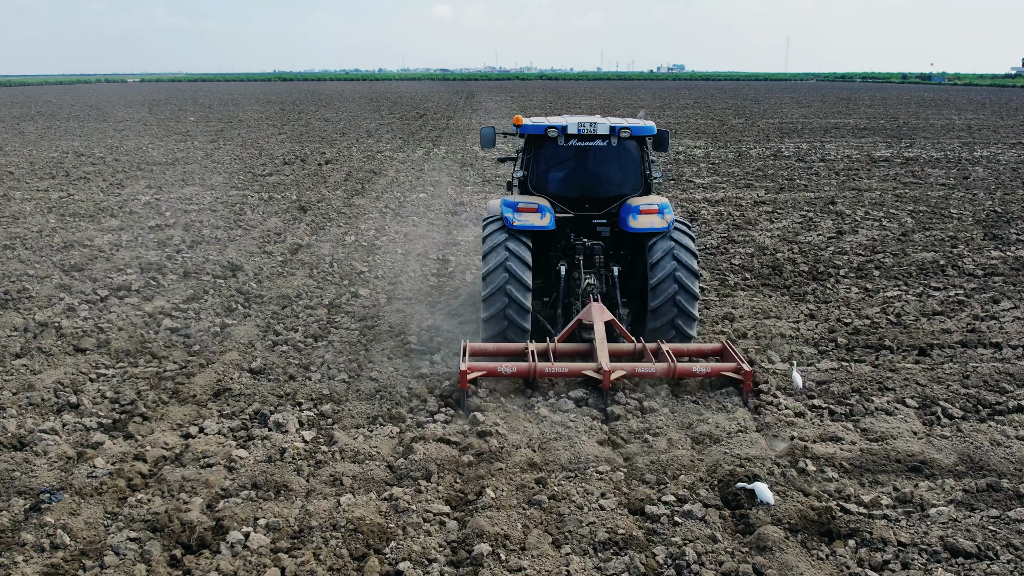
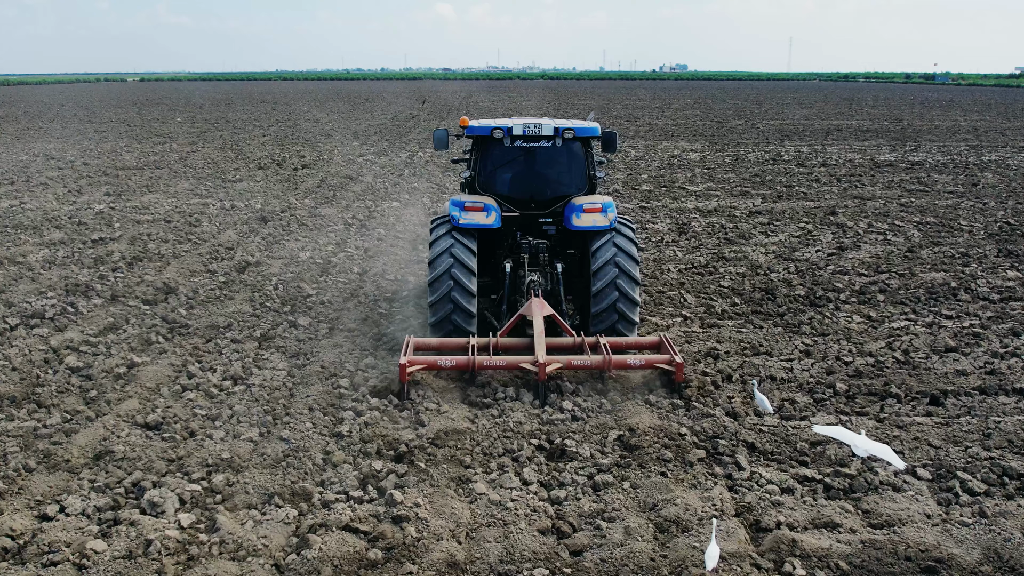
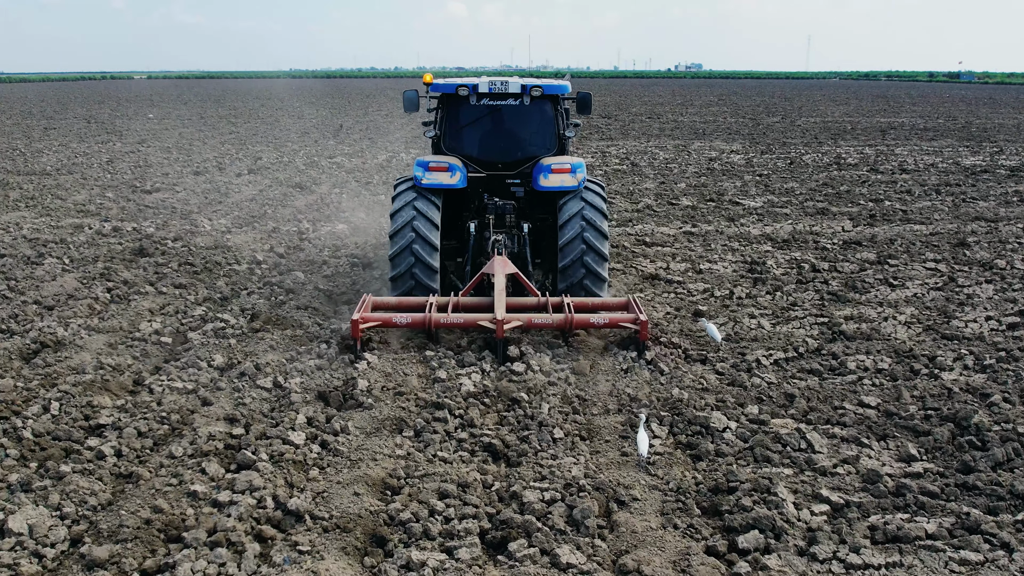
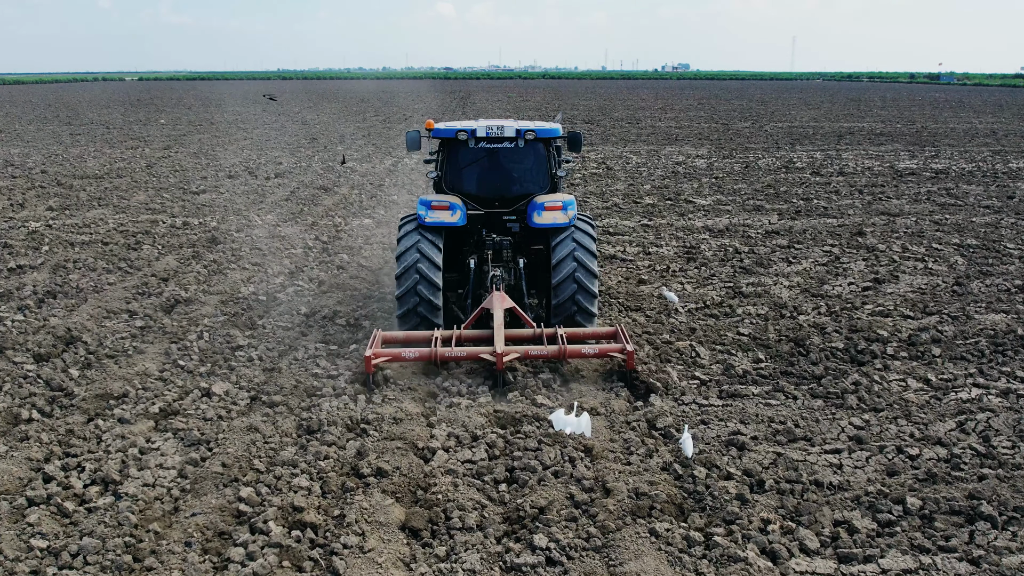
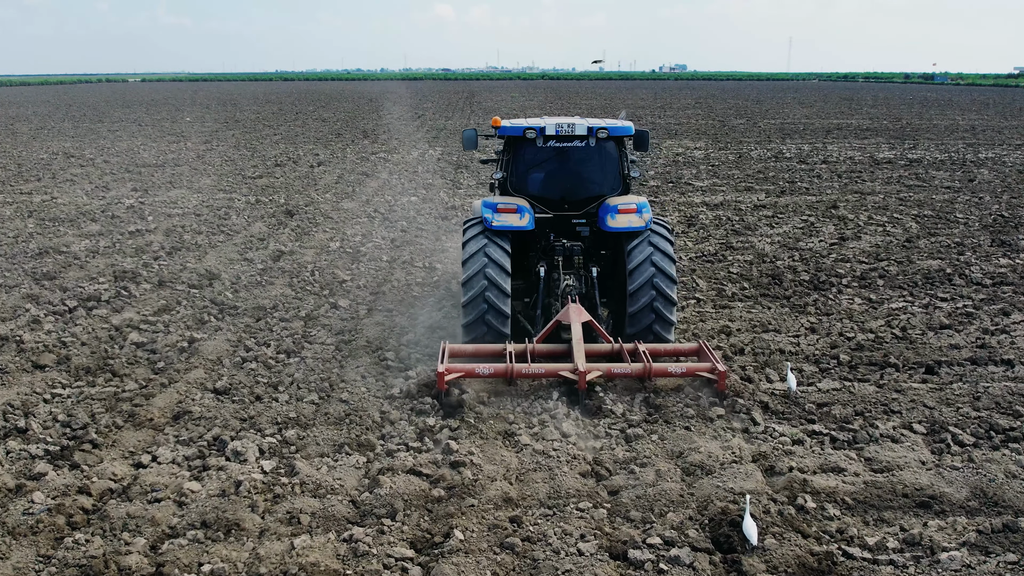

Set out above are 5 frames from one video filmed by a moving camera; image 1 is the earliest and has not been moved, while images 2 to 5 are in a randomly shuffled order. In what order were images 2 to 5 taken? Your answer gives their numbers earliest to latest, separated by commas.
5, 2, 4, 3
